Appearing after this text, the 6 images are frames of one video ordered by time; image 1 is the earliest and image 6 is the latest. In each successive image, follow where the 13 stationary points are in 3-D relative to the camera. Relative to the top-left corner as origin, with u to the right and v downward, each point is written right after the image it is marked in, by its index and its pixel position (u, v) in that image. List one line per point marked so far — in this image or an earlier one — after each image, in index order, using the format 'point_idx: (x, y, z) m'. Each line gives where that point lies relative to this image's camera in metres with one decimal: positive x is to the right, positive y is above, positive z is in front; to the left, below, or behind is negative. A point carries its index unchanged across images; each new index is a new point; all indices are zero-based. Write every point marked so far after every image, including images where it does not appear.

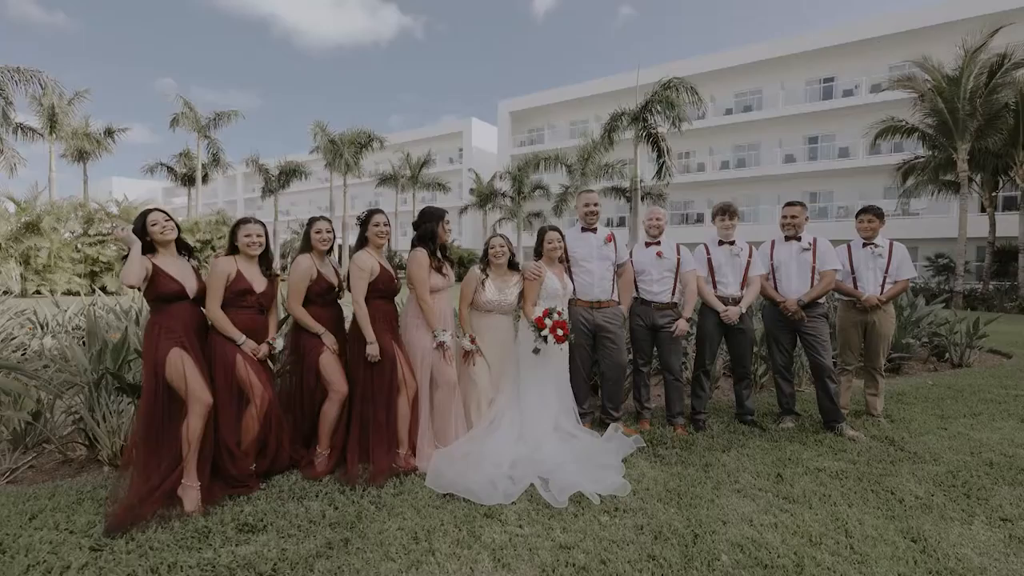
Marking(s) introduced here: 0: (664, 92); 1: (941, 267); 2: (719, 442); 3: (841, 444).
0: (+4.3, +5.5, +13.9) m
1: (+16.2, +0.8, +18.6) m
2: (+2.0, -1.4, +4.6) m
3: (+3.1, -1.5, +4.6) m
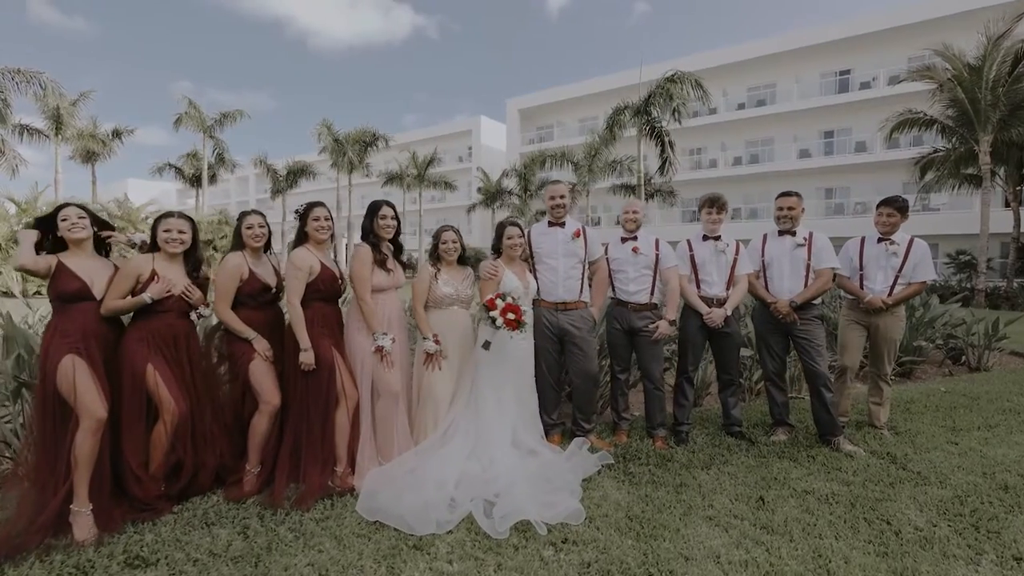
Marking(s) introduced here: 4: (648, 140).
0: (+4.2, +5.6, +13.4) m
1: (+16.3, +0.9, +17.7) m
2: (+1.6, -1.4, +4.2) m
3: (+2.7, -1.5, +4.1) m
4: (+3.9, +4.3, +14.3) m
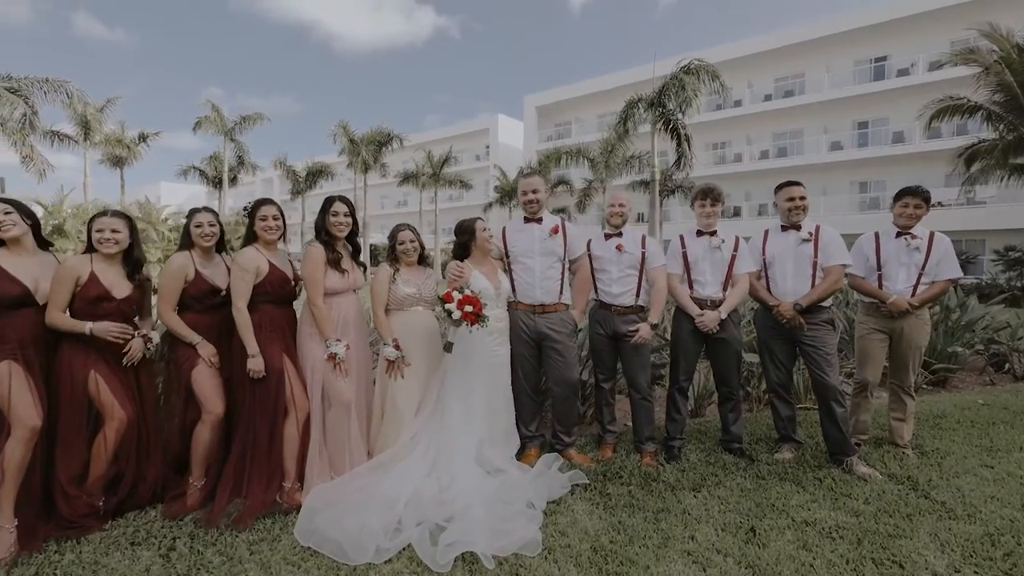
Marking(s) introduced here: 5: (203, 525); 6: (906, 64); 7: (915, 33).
0: (+4.4, +5.6, +12.8) m
1: (+16.7, +0.9, +16.5) m
2: (+1.4, -1.5, +3.8) m
3: (+2.5, -1.5, +3.6) m
4: (+4.2, +4.3, +13.7) m
5: (-1.9, -1.4, +3.0) m
6: (+15.7, +8.9, +19.6) m
7: (+16.2, +10.2, +19.8) m
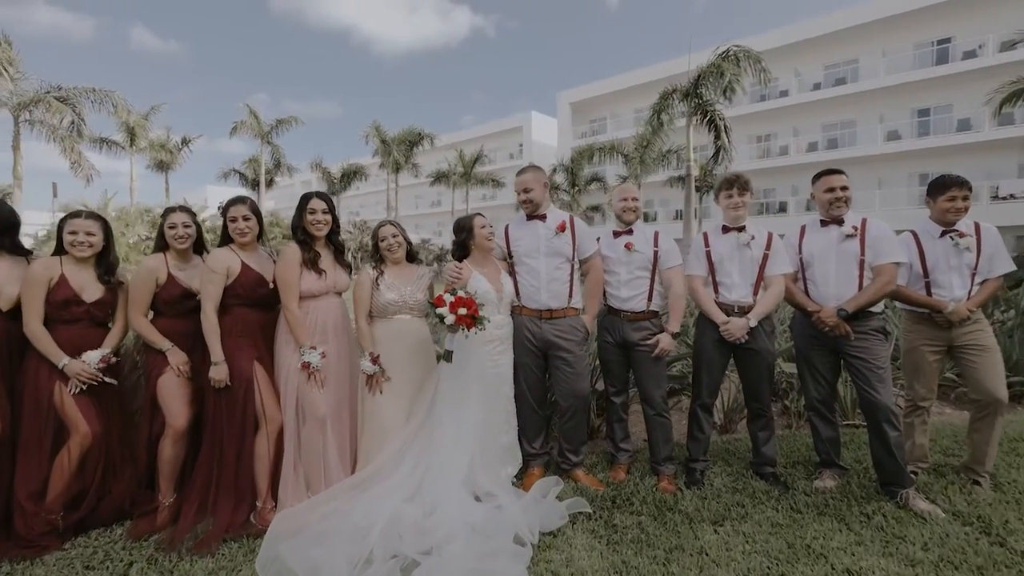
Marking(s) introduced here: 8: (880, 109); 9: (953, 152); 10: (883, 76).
0: (+5.1, +5.6, +12.1) m
1: (+17.6, +0.9, +14.8) m
2: (+1.3, -1.5, +3.3) m
3: (+2.5, -1.5, +3.1) m
4: (+4.9, +4.3, +13.0) m
5: (-1.9, -1.5, +2.8) m
6: (+16.9, +8.9, +18.0) m
7: (+17.4, +10.2, +18.1) m
8: (+15.0, +7.3, +20.0) m
9: (+16.5, +5.1, +18.4) m
10: (+14.7, +8.4, +19.5) m
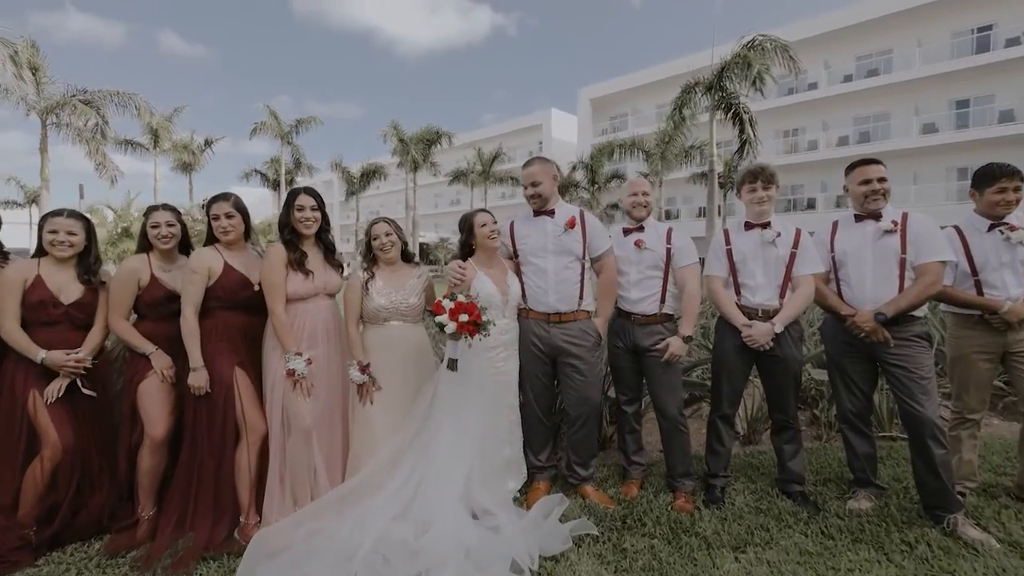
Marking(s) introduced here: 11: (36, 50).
0: (+5.5, +5.6, +11.6) m
1: (+18.1, +0.9, +13.8) m
2: (+1.3, -1.5, +3.0) m
3: (+2.5, -1.5, +2.7) m
4: (+5.4, +4.3, +12.5) m
5: (-2.0, -1.5, +2.6) m
6: (+17.5, +8.9, +17.0) m
7: (+18.0, +10.2, +17.1) m
8: (+15.7, +7.3, +19.1) m
9: (+17.2, +5.1, +17.4) m
10: (+15.4, +8.4, +18.6) m
11: (-11.9, +6.0, +12.3) m
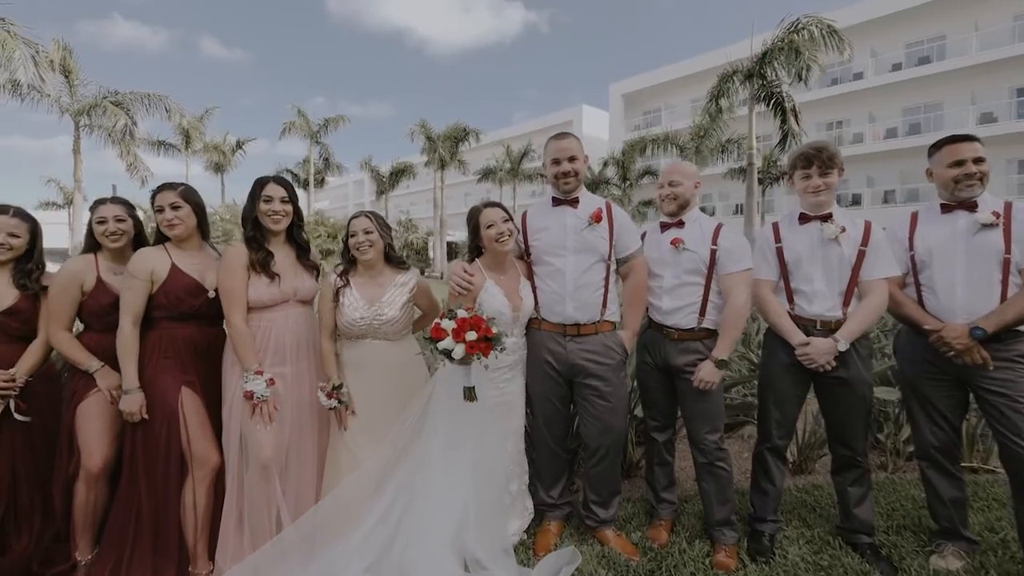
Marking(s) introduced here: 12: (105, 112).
0: (+6.0, +5.5, +10.7) m
1: (+18.8, +0.8, +12.1) m
2: (+1.3, -1.5, +2.4) m
3: (+2.4, -1.5, +2.1) m
4: (+6.0, +4.3, +11.6) m
5: (-2.0, -1.5, +2.2) m
6: (+18.4, +8.9, +15.3) m
7: (+18.9, +10.2, +15.4) m
8: (+16.7, +7.2, +17.5) m
9: (+18.1, +5.0, +15.8) m
10: (+16.4, +8.4, +17.1) m
11: (-11.3, +6.0, +12.5) m
12: (-10.9, +4.7, +13.1) m
